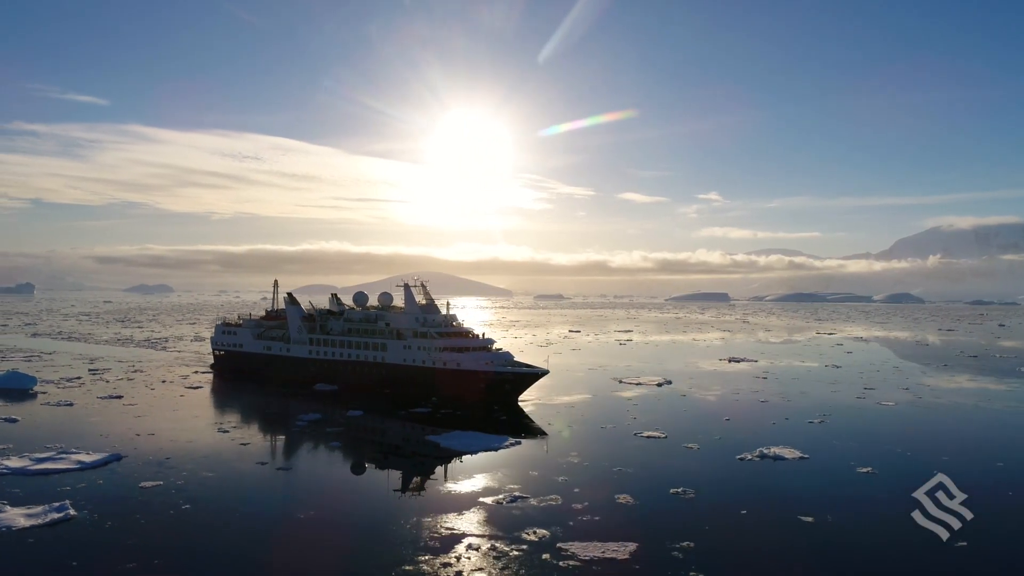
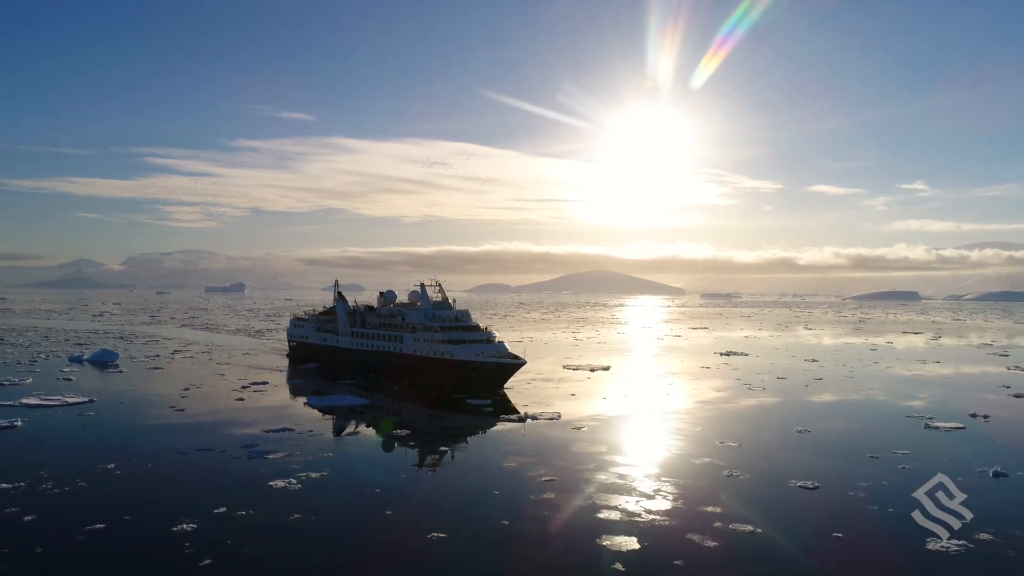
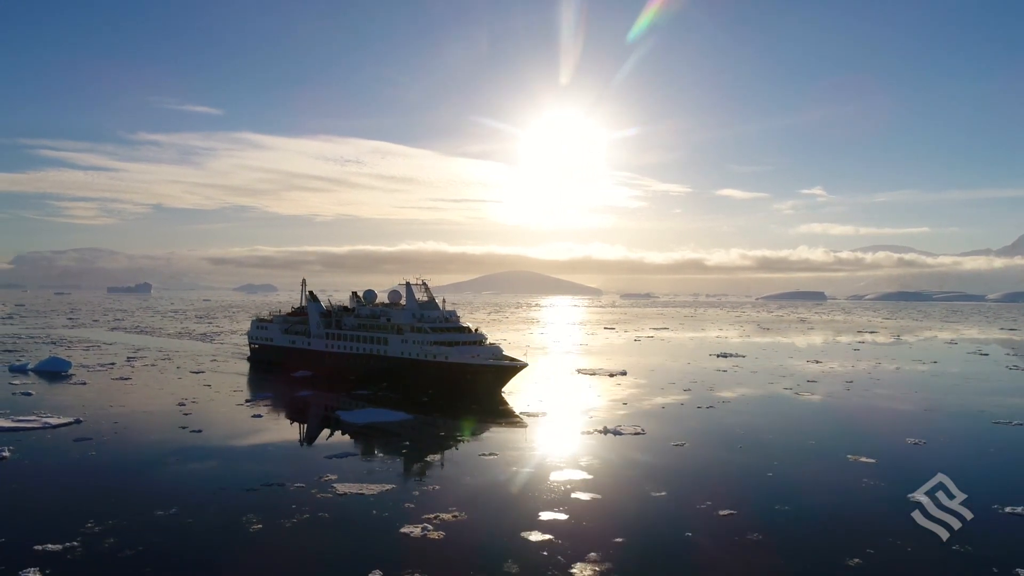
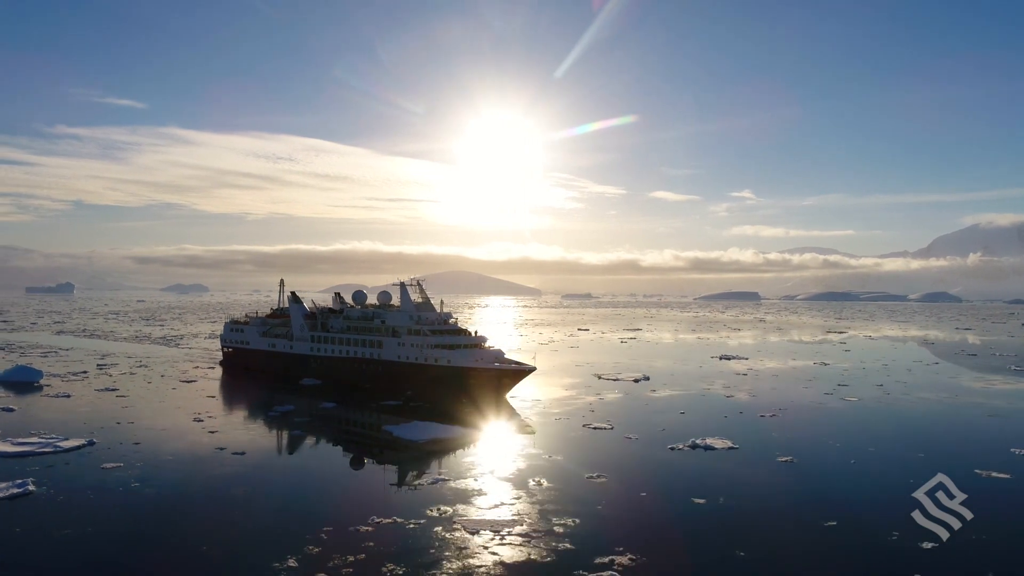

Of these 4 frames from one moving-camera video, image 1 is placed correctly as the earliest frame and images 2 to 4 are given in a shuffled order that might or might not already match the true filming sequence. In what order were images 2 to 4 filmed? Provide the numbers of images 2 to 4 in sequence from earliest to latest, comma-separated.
4, 3, 2
